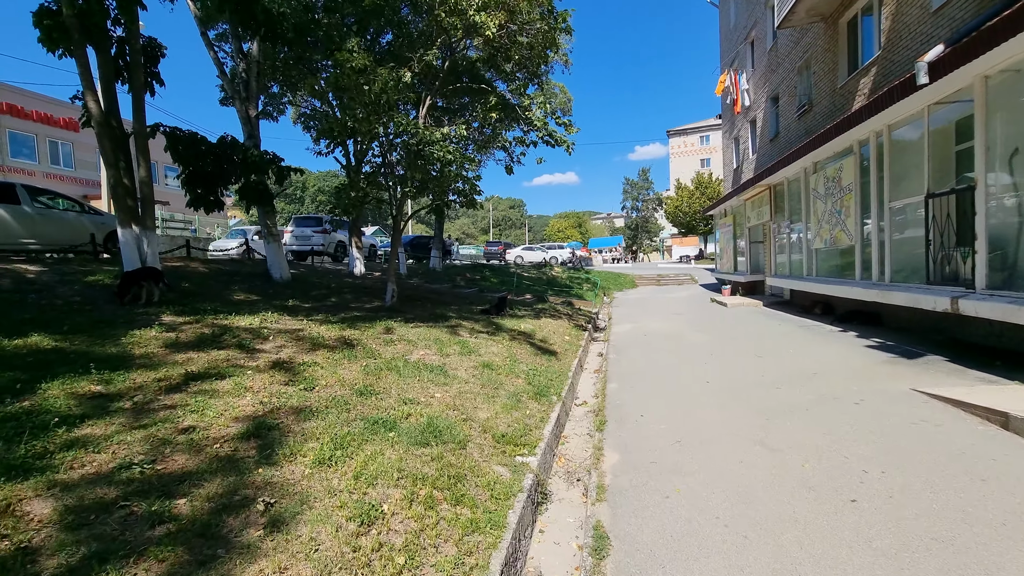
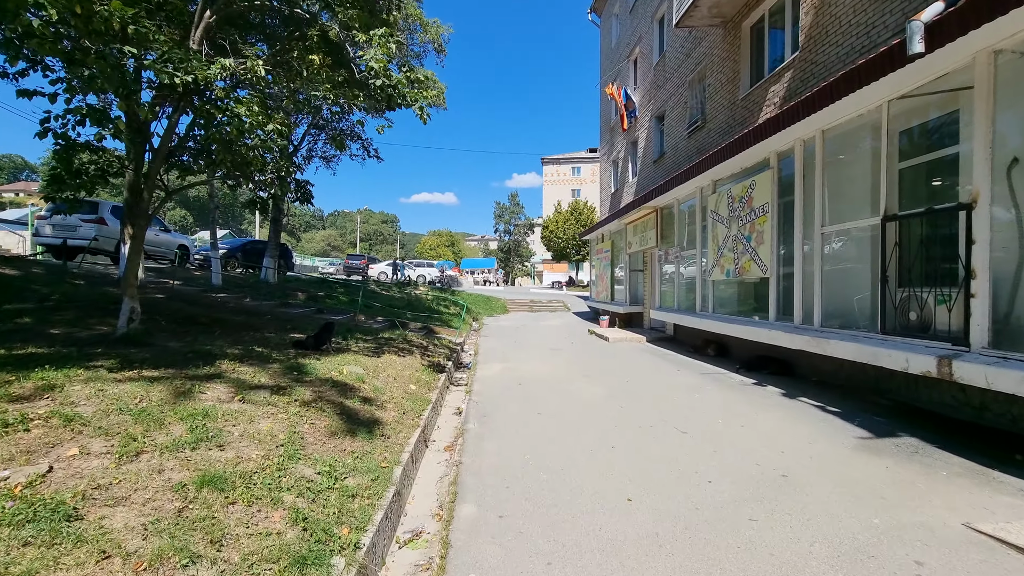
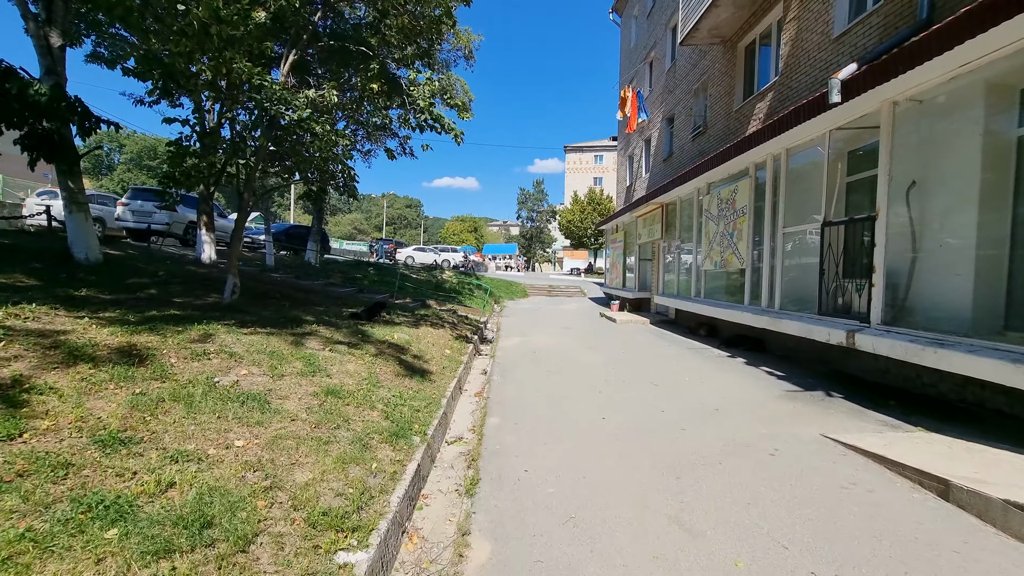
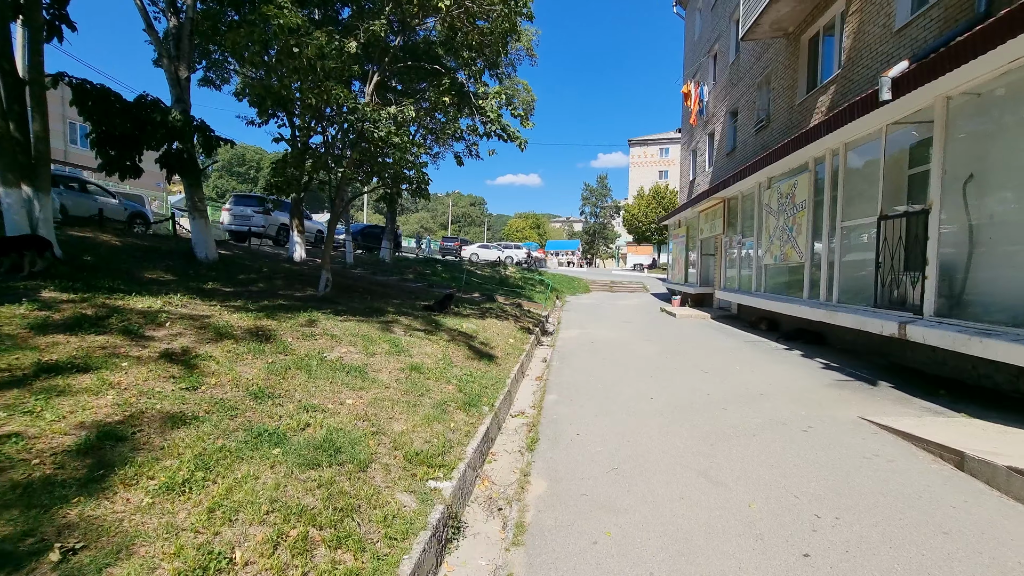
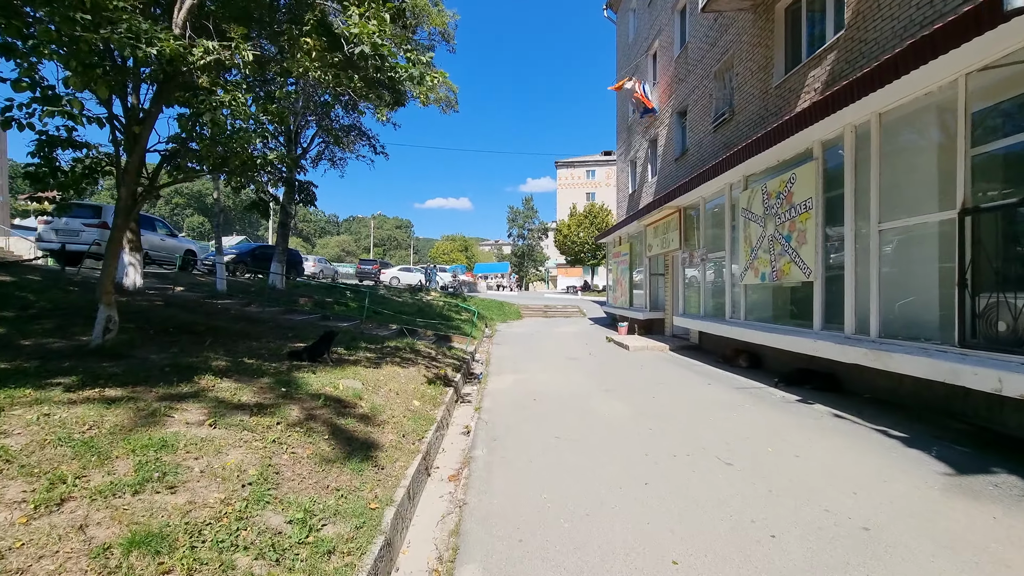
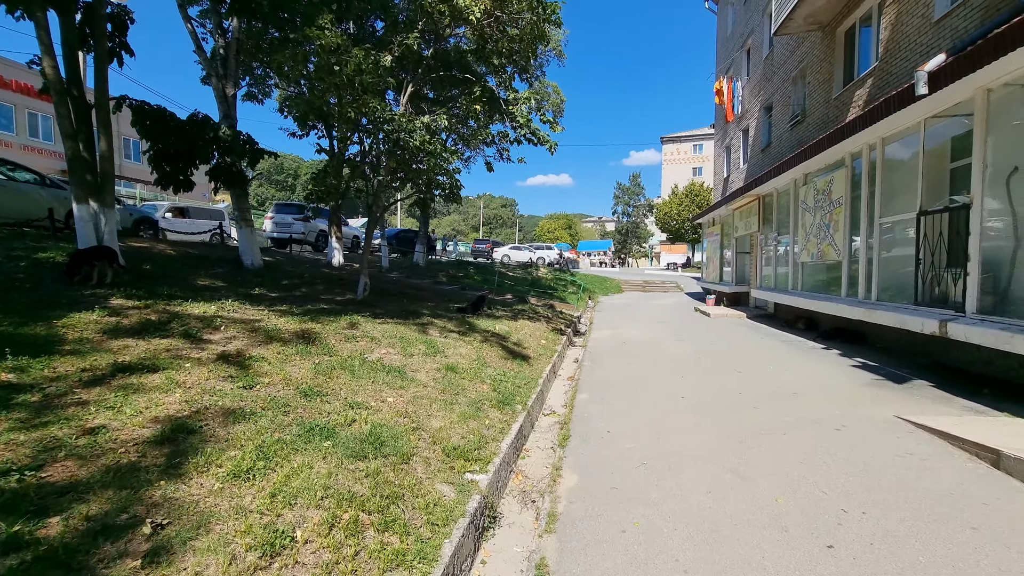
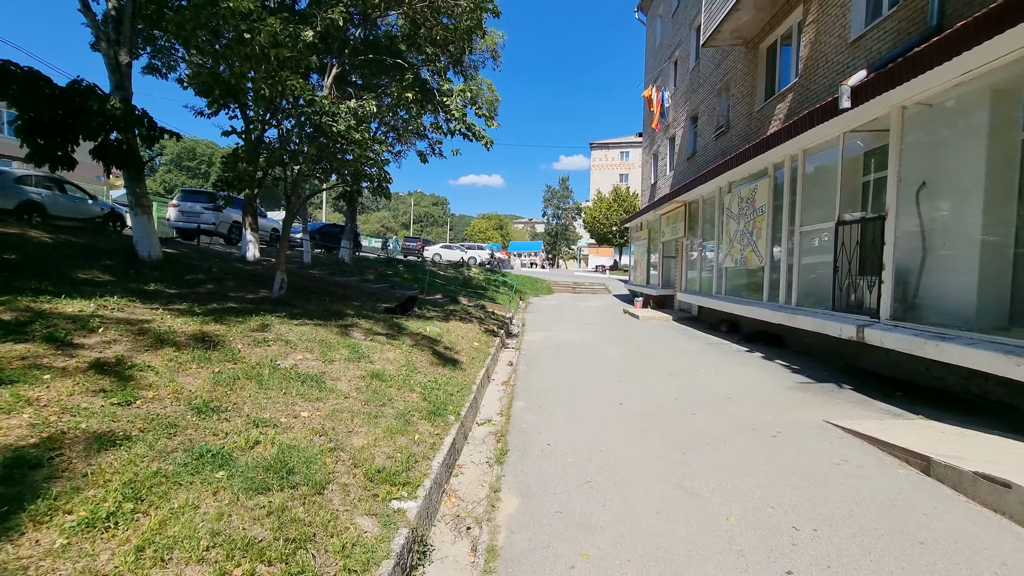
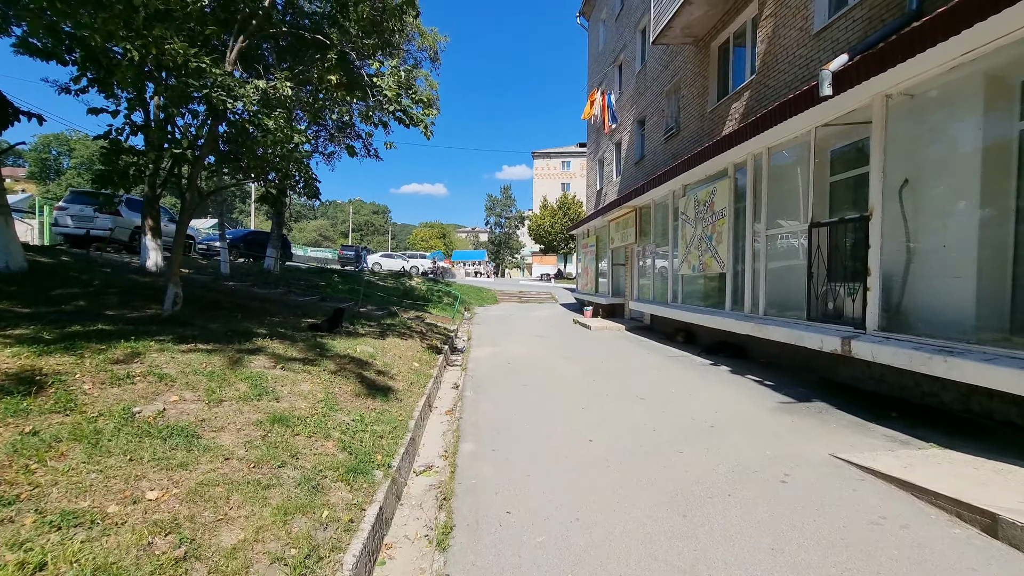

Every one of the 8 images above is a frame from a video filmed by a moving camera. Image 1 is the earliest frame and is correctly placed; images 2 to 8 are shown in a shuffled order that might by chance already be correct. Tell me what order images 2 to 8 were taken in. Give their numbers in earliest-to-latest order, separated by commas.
6, 4, 7, 3, 8, 2, 5
